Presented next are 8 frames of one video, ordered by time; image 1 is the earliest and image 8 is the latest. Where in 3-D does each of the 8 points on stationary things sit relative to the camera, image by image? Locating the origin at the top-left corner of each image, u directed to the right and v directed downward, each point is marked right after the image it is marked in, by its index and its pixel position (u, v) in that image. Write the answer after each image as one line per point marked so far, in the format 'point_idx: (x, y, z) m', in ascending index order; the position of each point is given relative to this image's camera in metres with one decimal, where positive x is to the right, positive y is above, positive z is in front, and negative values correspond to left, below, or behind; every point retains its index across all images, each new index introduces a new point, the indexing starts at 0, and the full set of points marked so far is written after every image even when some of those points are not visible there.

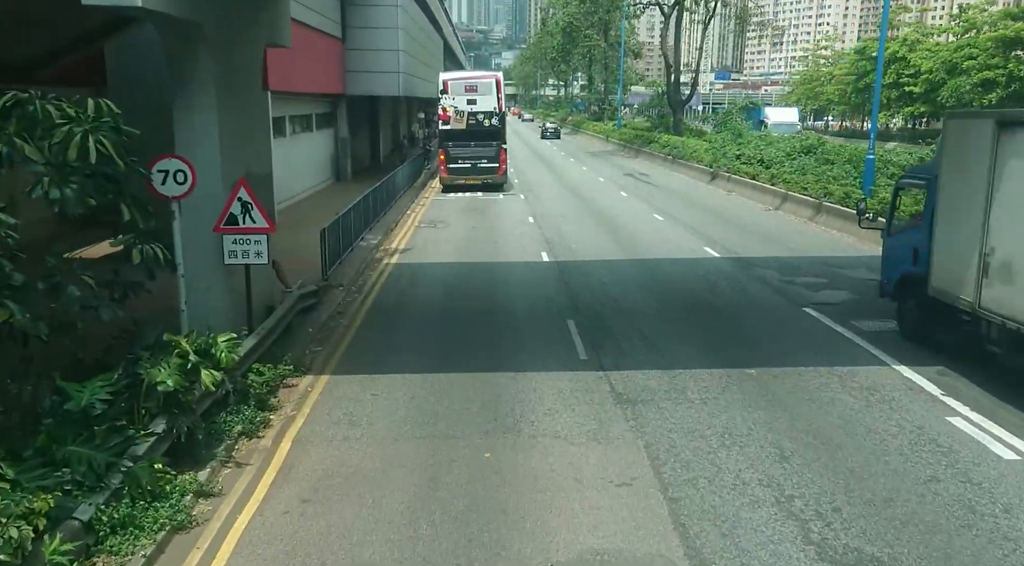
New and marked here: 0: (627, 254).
0: (+2.6, +0.7, +18.5) m
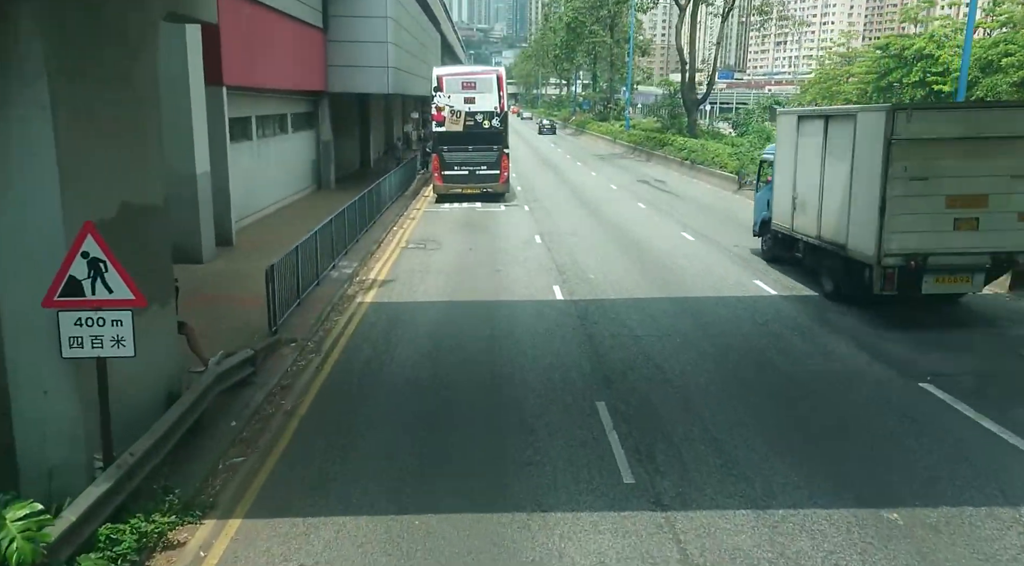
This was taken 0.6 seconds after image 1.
0: (+2.7, -0.1, +14.9) m
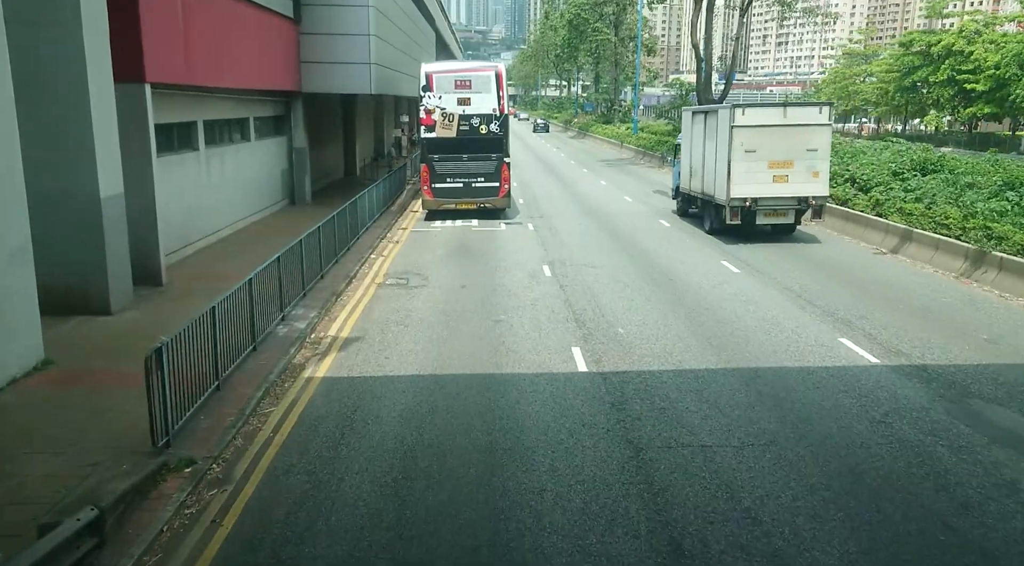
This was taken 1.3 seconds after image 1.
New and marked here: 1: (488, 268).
0: (+2.8, -0.9, +11.1) m
1: (-0.5, +0.3, +17.0) m
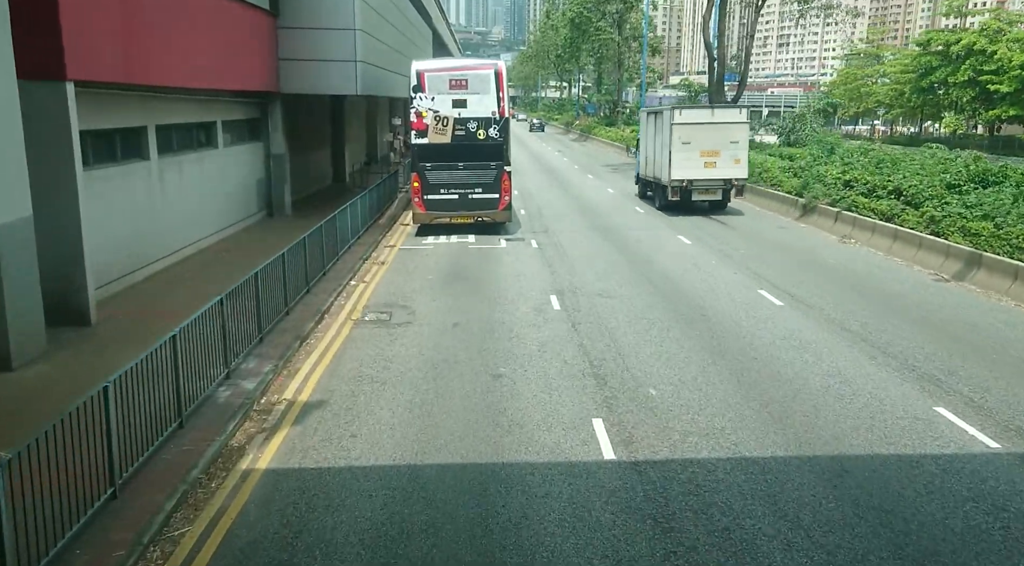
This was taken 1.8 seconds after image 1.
0: (+2.8, -1.5, +8.6) m
1: (-0.5, -0.3, +14.4) m
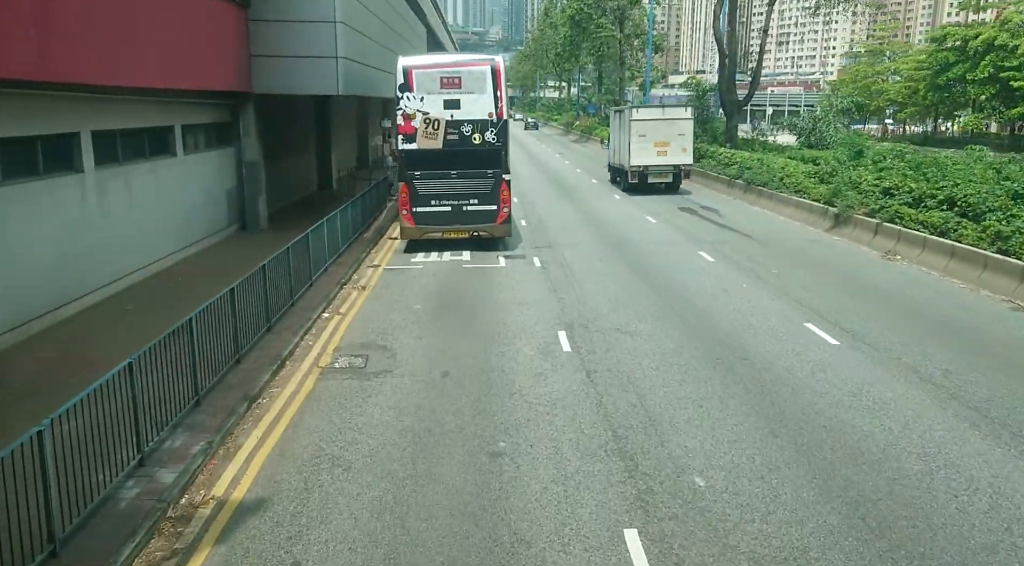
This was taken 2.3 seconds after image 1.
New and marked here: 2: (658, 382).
0: (+2.9, -2.0, +6.2) m
1: (-0.4, -0.8, +12.1) m
2: (+1.9, -1.2, +10.1) m
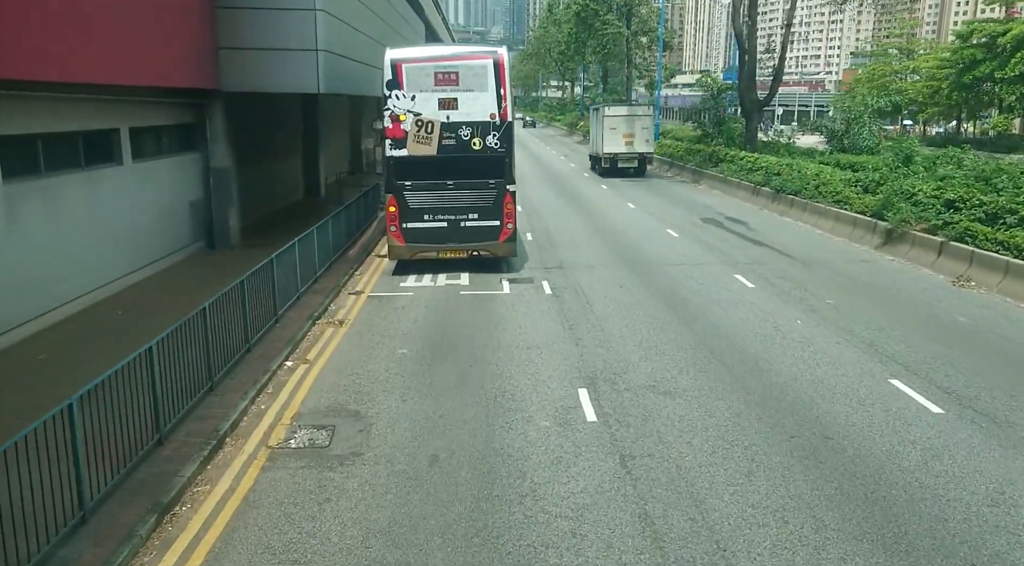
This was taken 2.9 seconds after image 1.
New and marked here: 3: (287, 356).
0: (+2.9, -2.6, +3.6) m
1: (-0.3, -1.4, +9.5) m
2: (+2.0, -1.8, +7.5) m
3: (-3.2, -1.0, +11.5) m
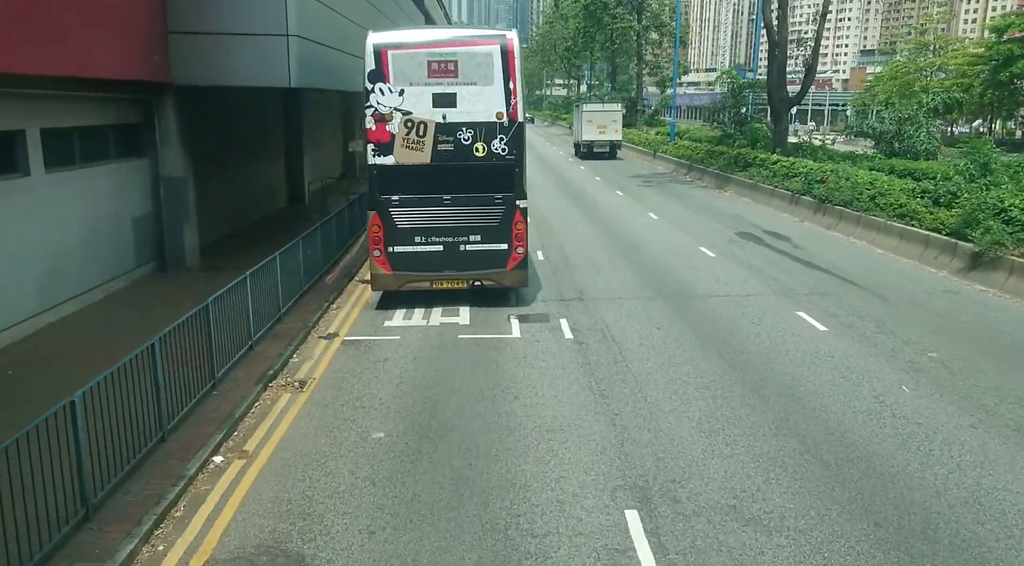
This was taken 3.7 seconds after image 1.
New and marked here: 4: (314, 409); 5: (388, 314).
0: (+3.1, -3.3, +0.5) m
1: (-0.2, -2.0, +6.4) m
2: (+2.1, -2.4, +4.3) m
3: (-3.0, -1.6, +8.4) m
4: (-2.3, -1.5, +9.4) m
5: (-2.1, -0.5, +14.0) m
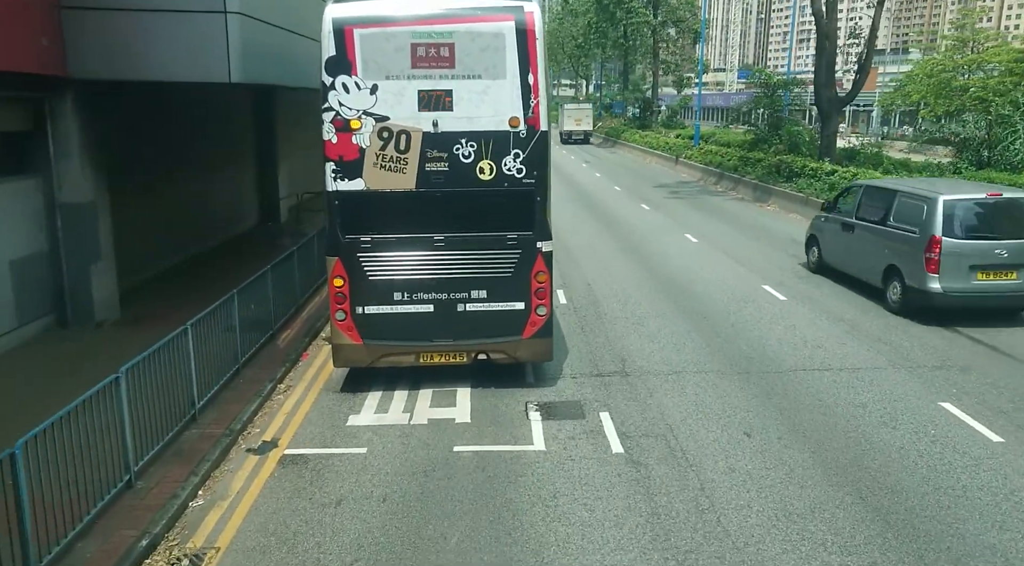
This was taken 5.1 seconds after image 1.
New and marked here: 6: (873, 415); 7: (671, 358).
0: (+3.2, -4.2, -3.6) m
1: (0.0, -2.9, +2.3) m
2: (+2.3, -3.3, +0.3) m
3: (-2.8, -2.5, +4.3) m
4: (-2.1, -2.4, +5.4) m
5: (-1.9, -1.4, +10.0) m
6: (+4.1, -1.5, +9.0) m
7: (+2.2, -1.0, +11.2) m
